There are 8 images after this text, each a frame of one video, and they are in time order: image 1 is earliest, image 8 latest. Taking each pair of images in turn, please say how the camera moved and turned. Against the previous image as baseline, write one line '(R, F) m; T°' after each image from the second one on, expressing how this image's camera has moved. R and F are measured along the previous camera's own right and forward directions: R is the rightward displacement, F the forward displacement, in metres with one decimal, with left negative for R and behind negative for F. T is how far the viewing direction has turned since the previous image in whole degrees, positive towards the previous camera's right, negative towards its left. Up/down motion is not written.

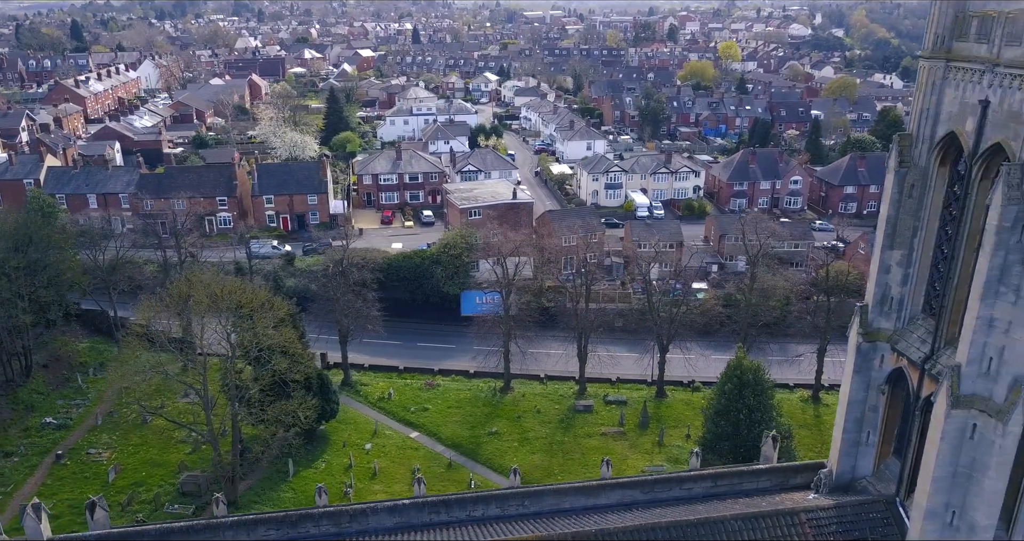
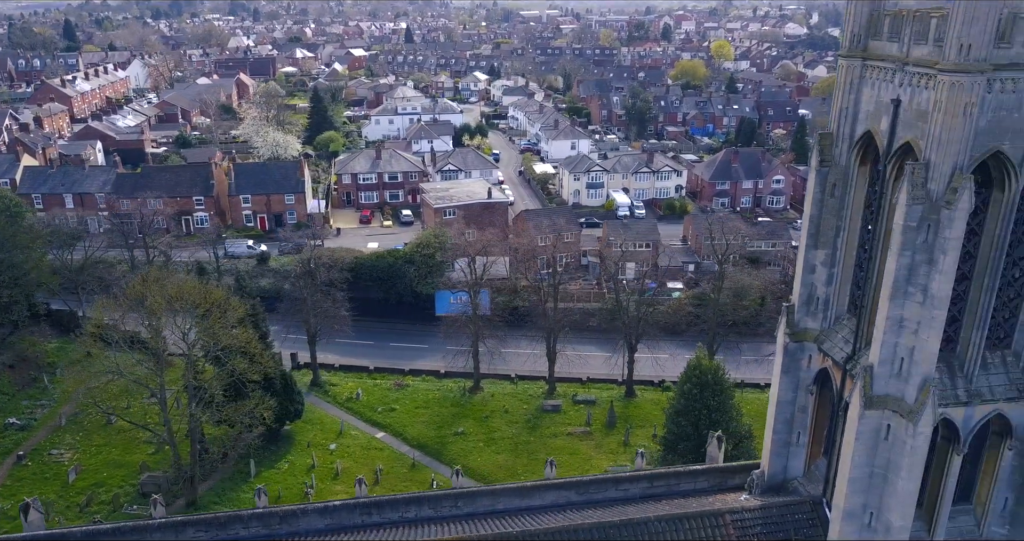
(+1.7, +0.1) m; 0°
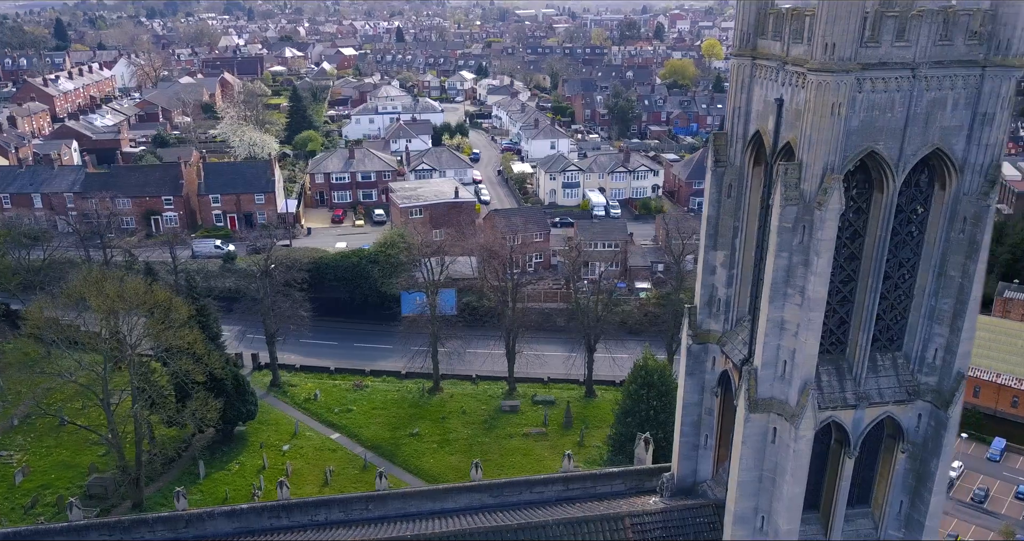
(+2.2, +0.2) m; 0°
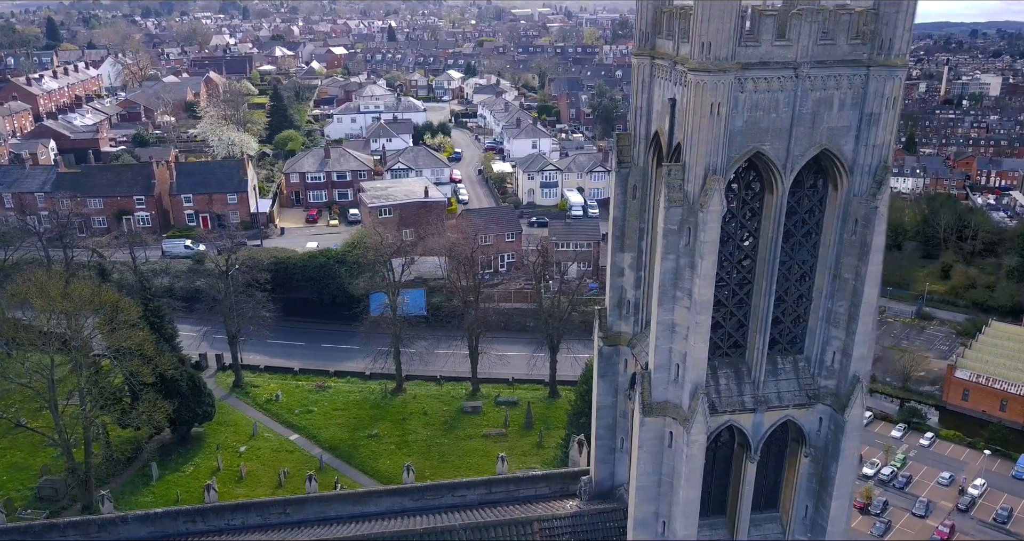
(+2.0, +0.2) m; 0°
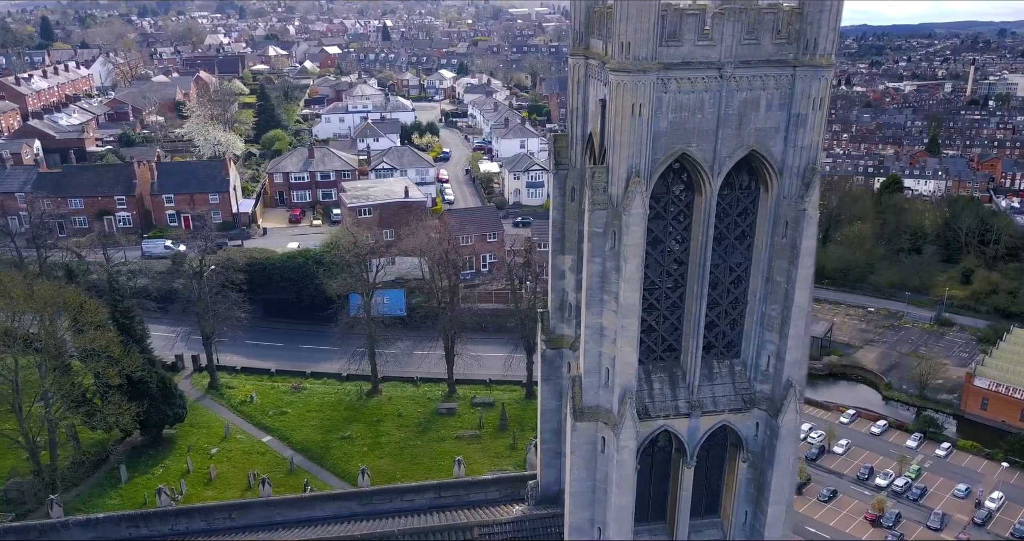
(+1.3, +0.2) m; 0°
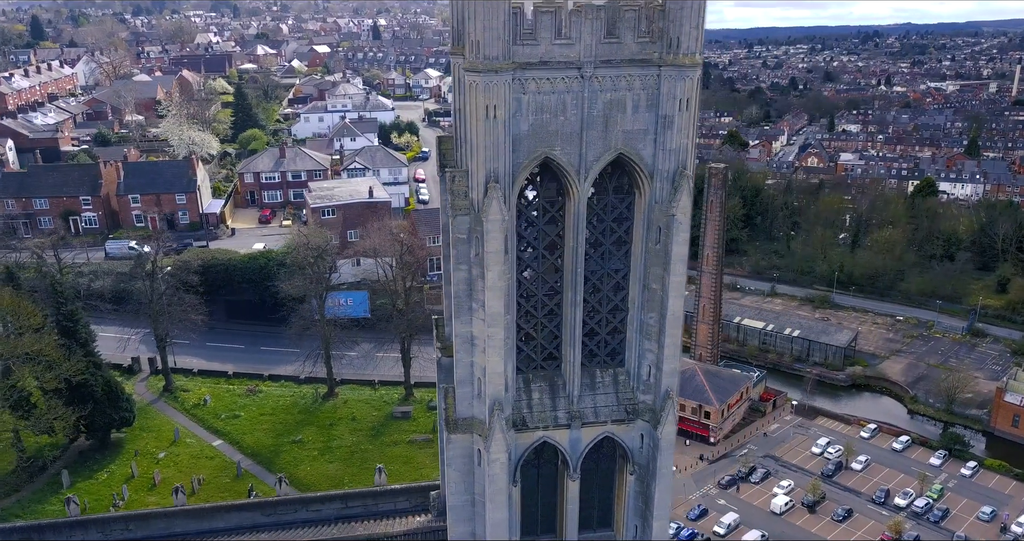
(+2.3, +0.4) m; 0°
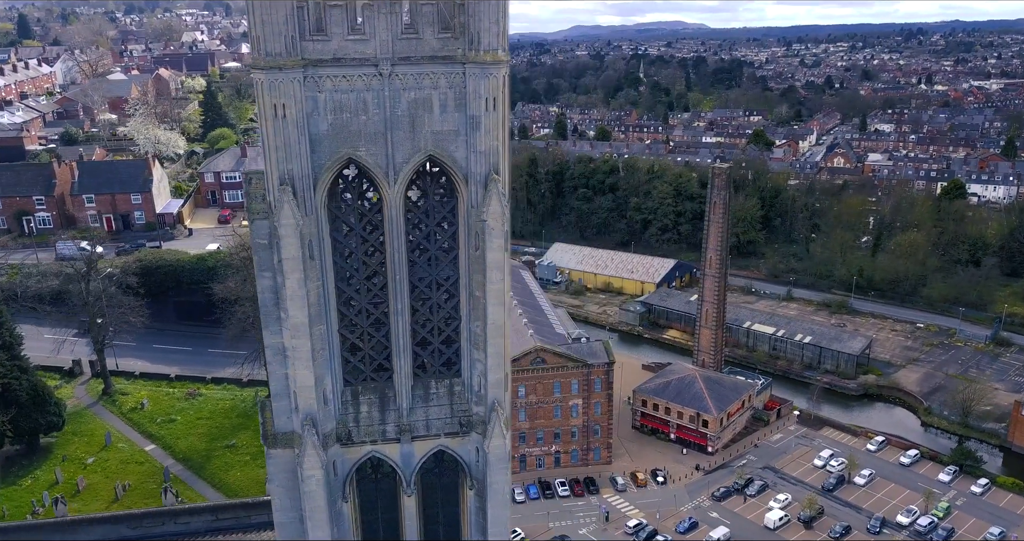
(+3.0, +0.6) m; 0°
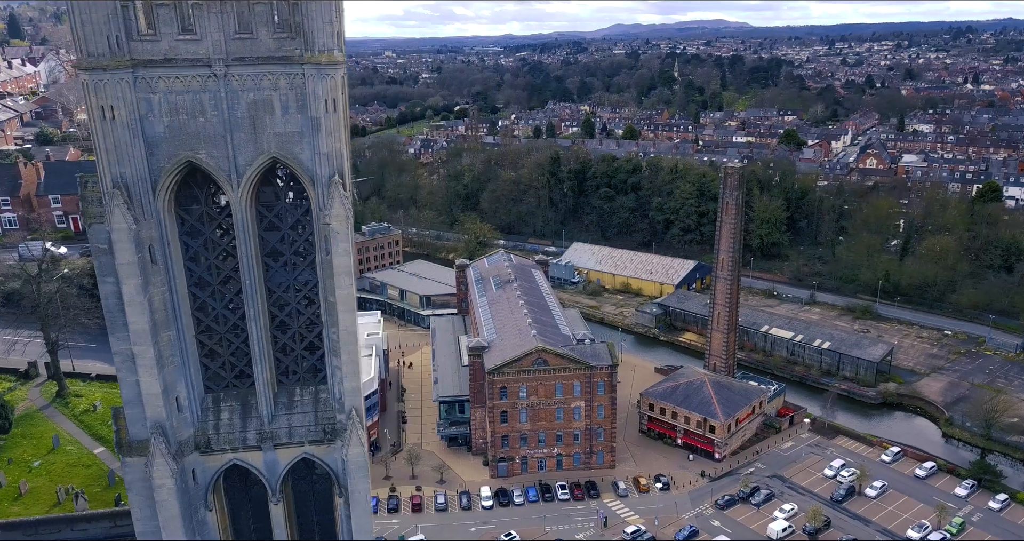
(+2.3, +0.2) m; 0°
